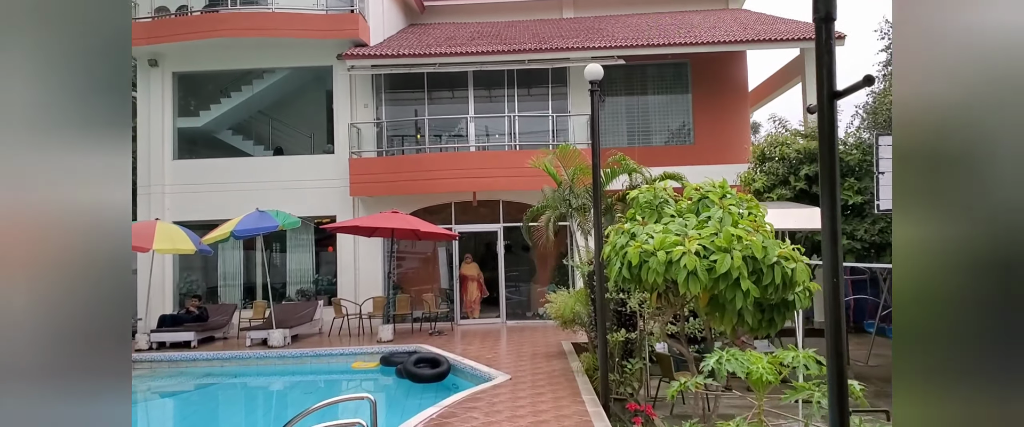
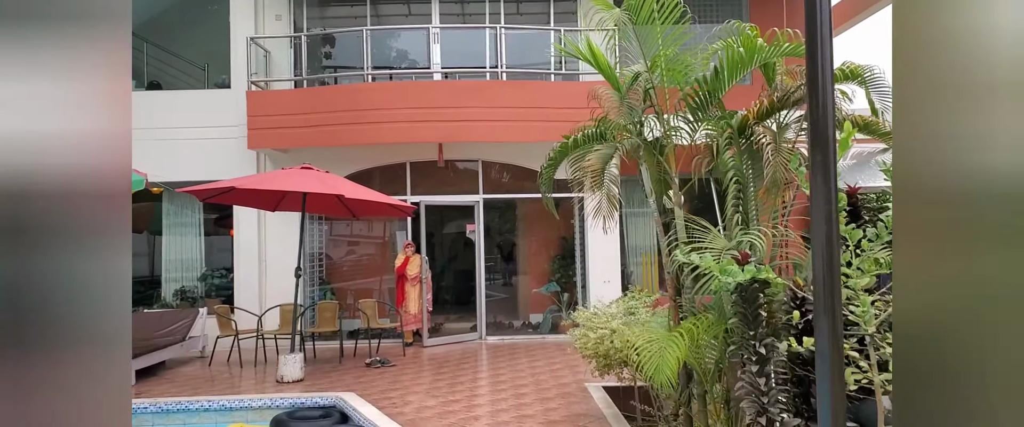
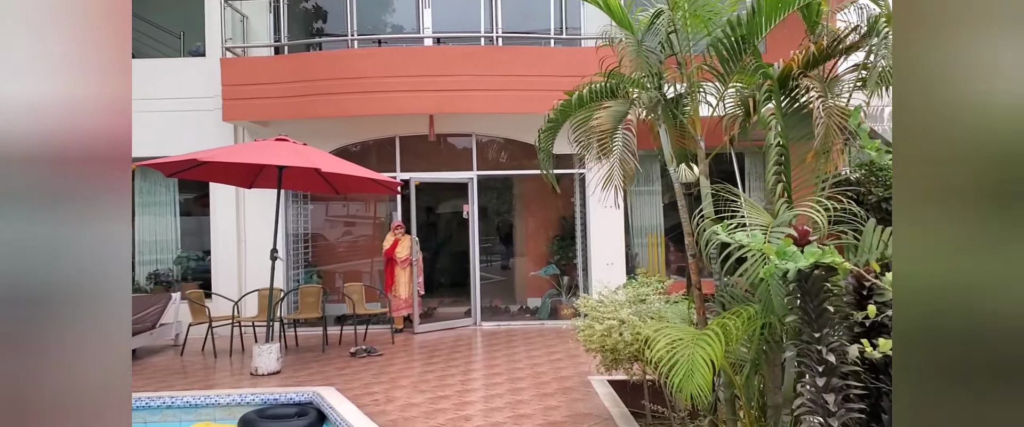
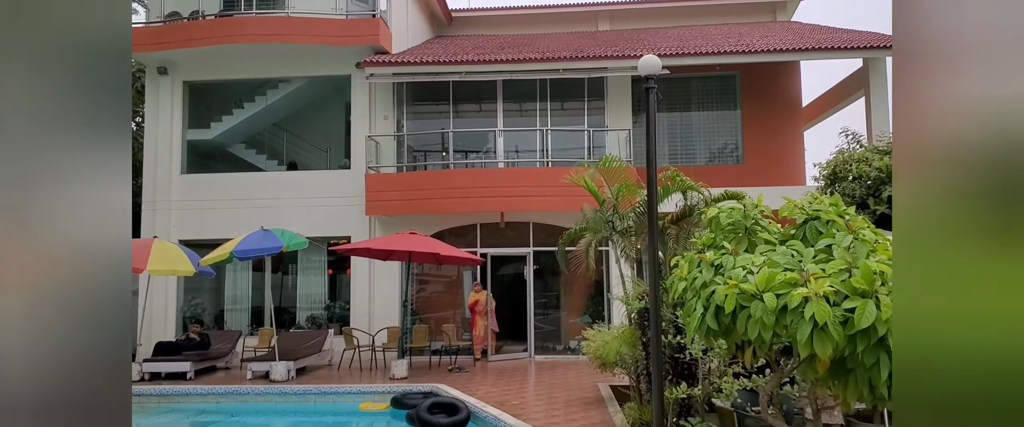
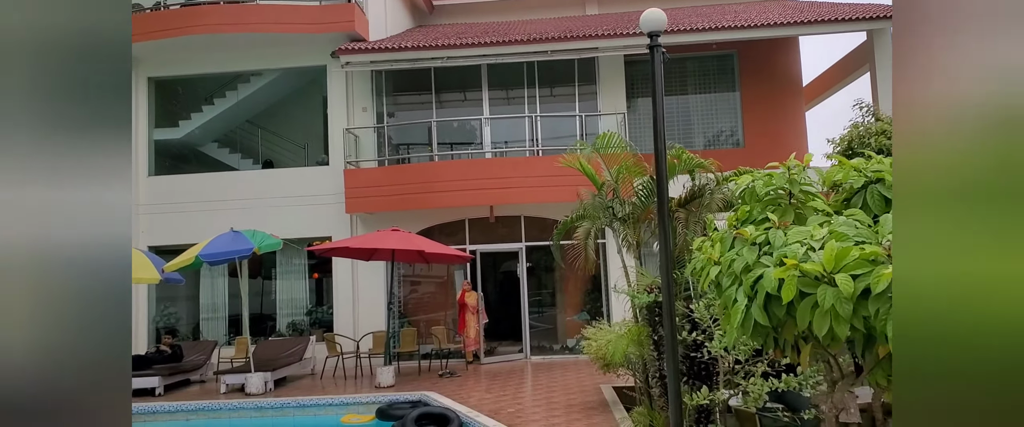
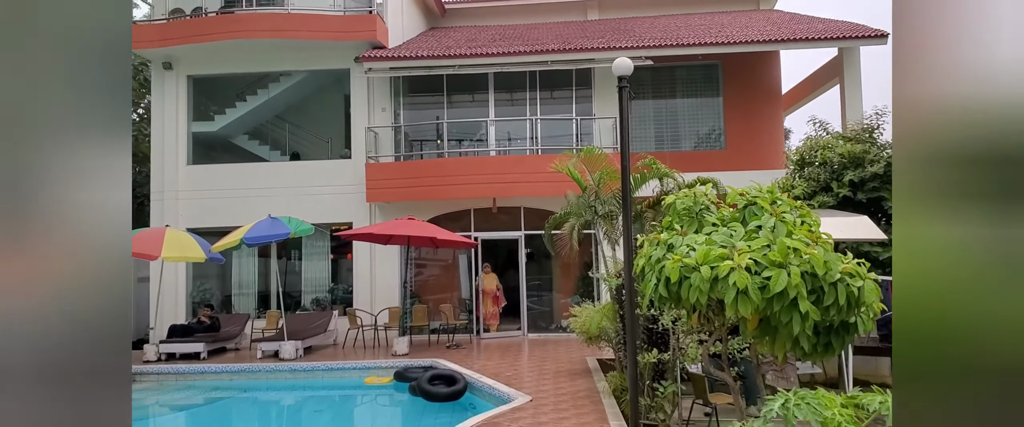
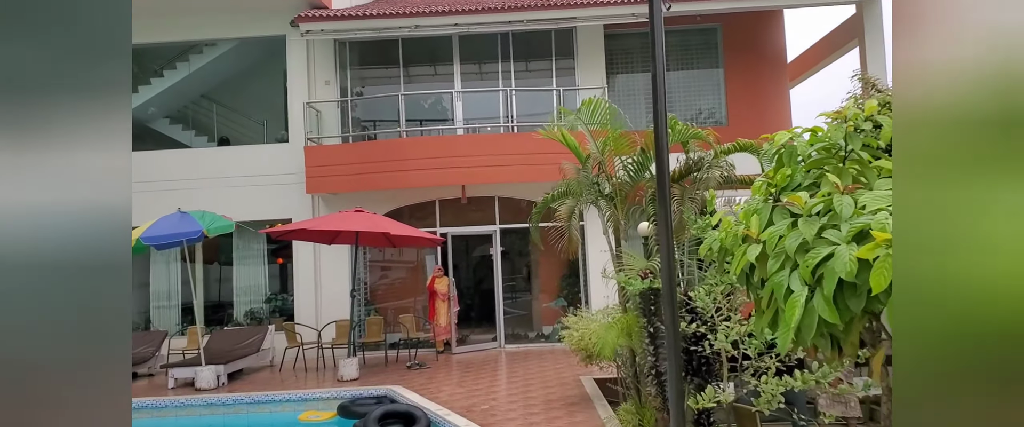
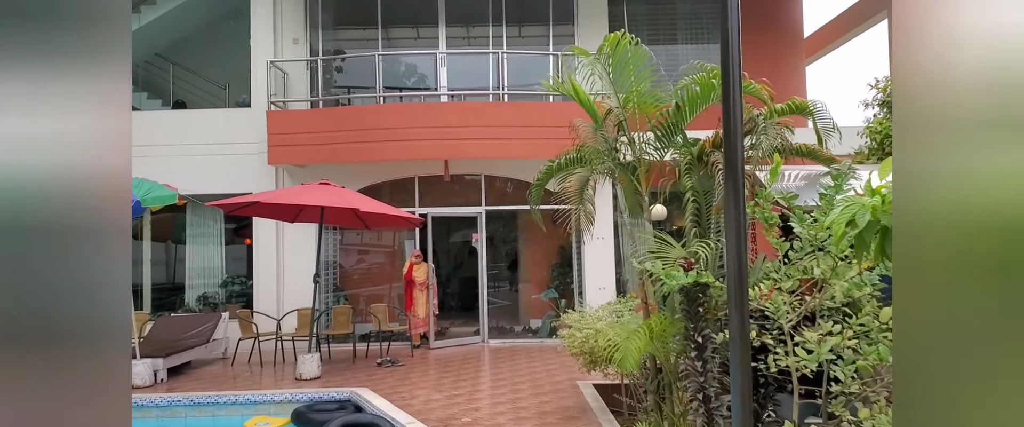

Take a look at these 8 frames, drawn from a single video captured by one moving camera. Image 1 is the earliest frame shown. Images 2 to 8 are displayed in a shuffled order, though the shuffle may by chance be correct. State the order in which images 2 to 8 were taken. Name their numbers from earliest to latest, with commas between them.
6, 4, 5, 7, 8, 2, 3
